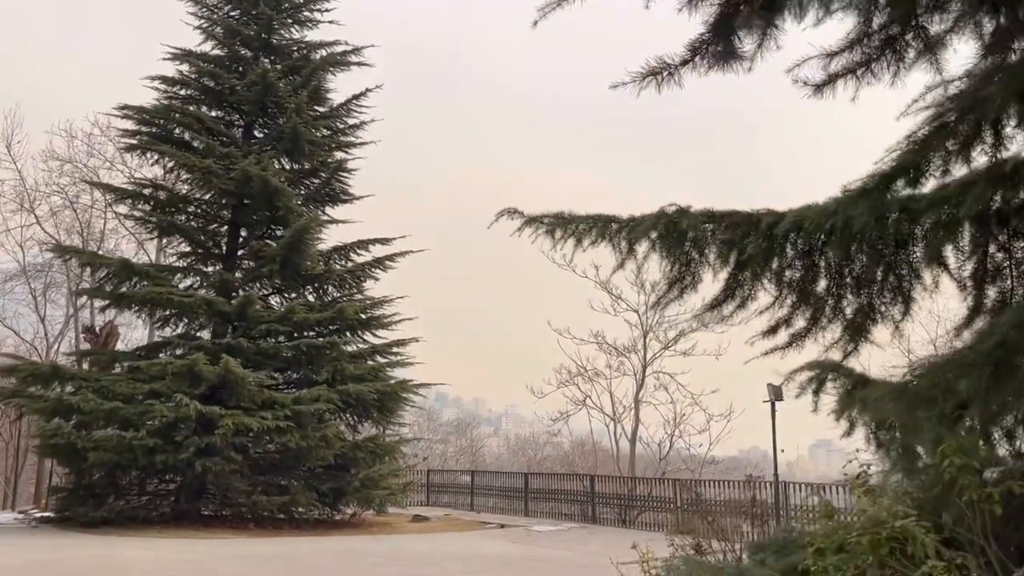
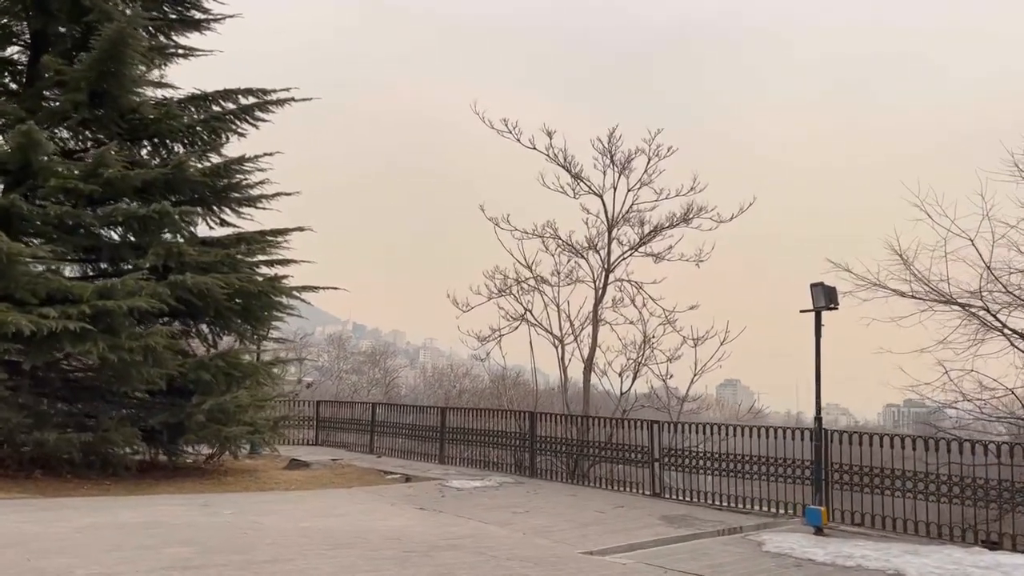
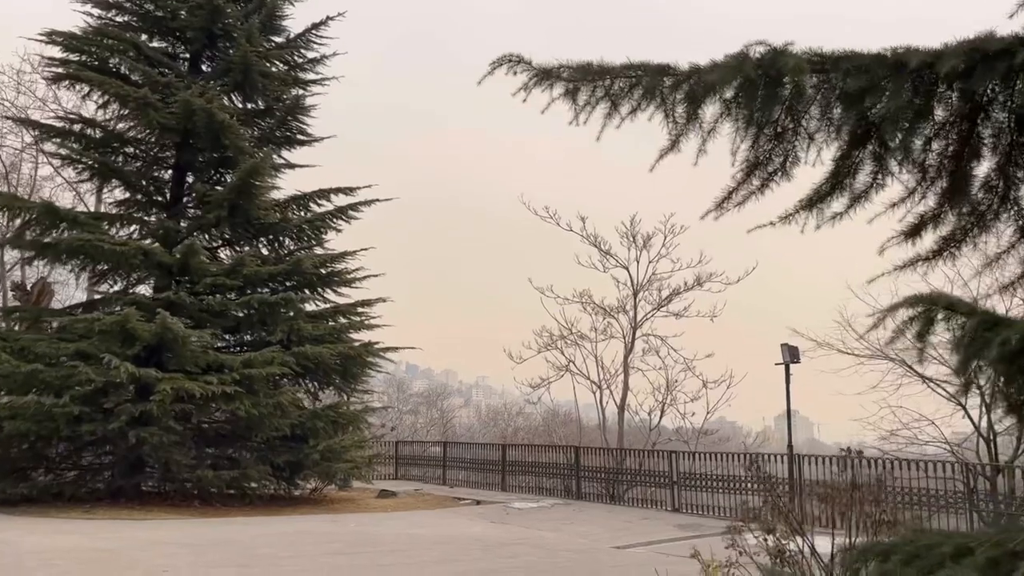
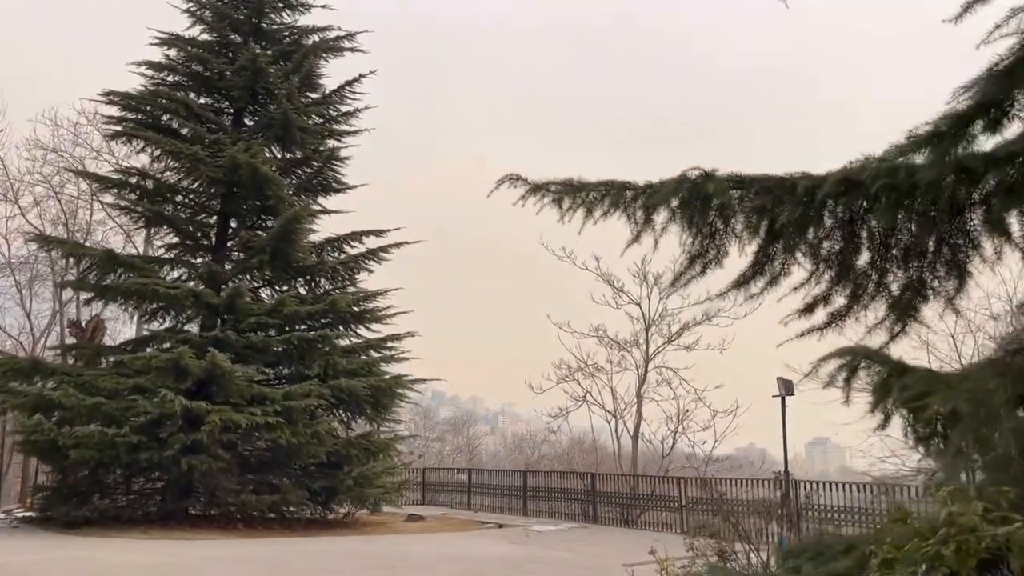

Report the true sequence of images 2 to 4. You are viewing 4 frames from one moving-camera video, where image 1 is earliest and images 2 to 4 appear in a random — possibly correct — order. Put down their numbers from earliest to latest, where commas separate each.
4, 3, 2
